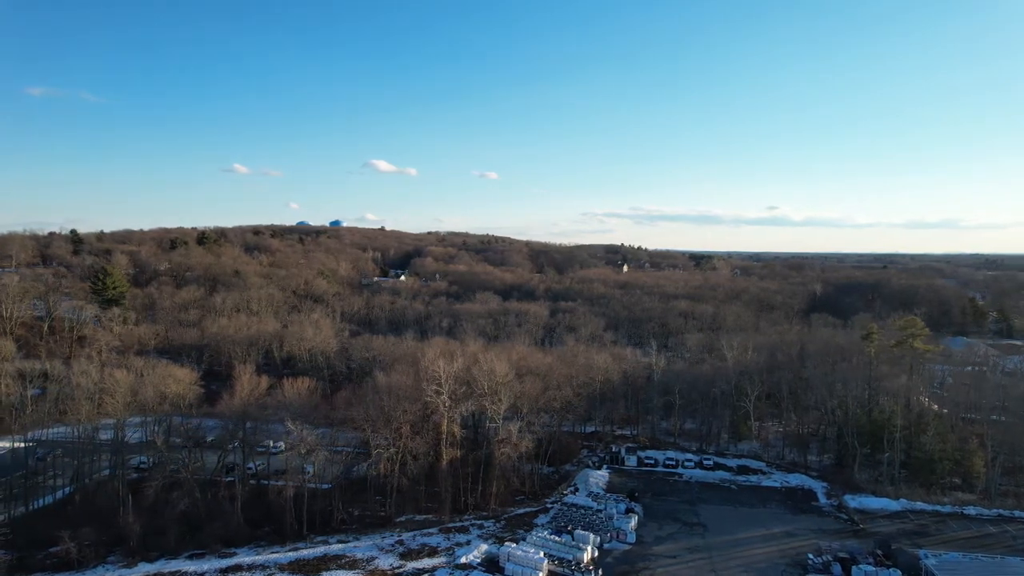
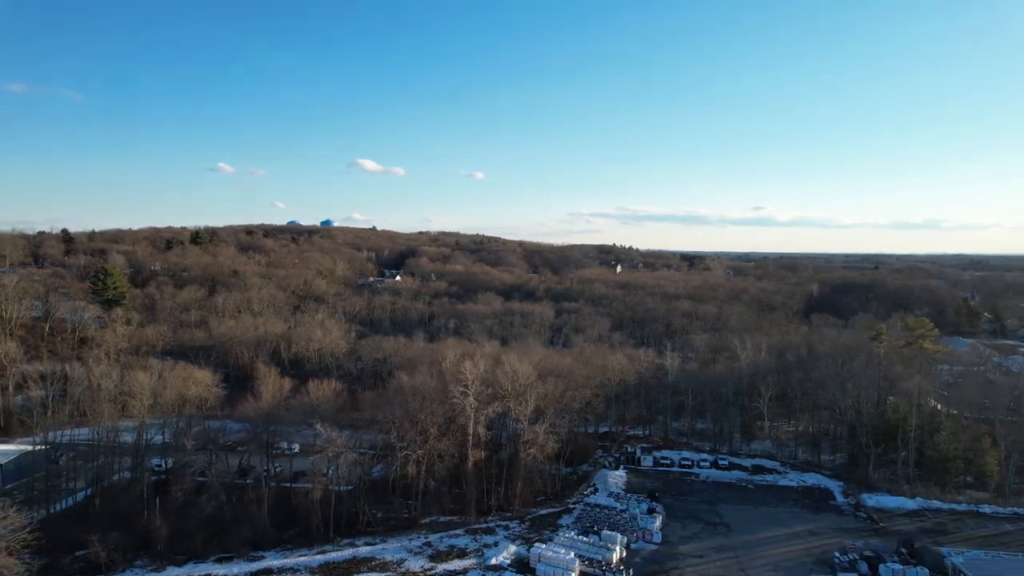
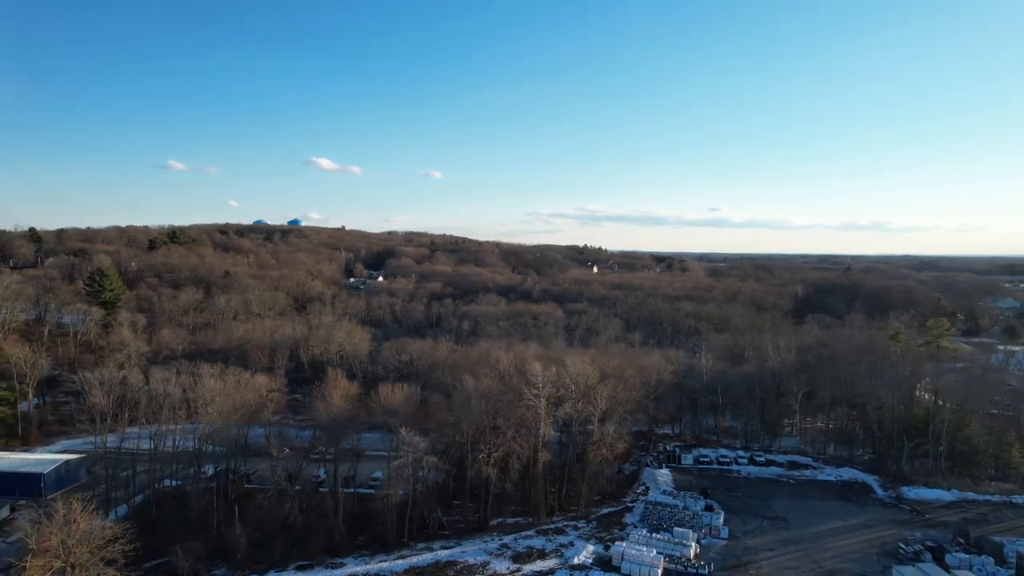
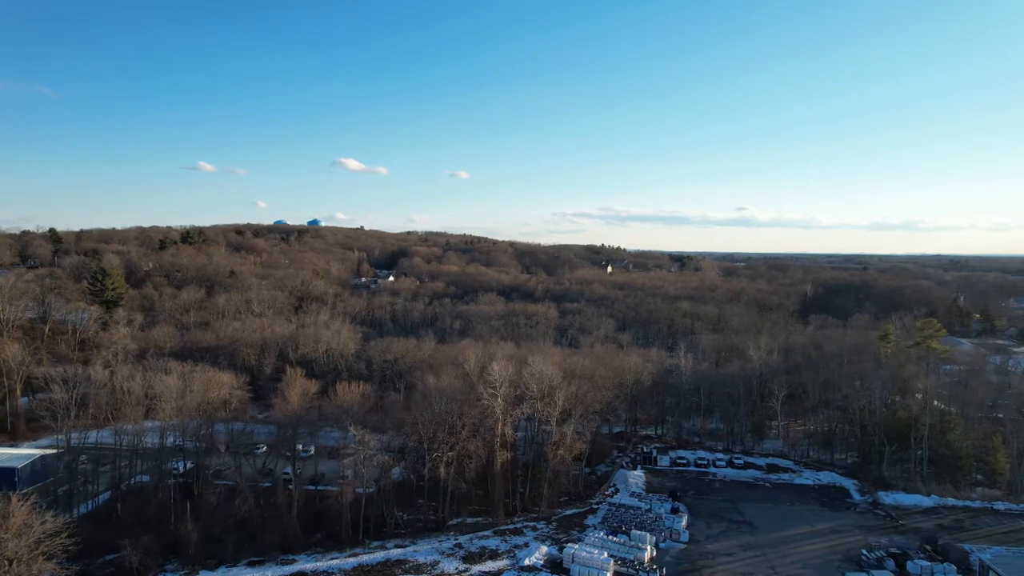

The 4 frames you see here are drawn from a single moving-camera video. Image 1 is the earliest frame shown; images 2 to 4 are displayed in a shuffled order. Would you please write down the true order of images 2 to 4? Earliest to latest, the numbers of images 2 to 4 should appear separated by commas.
2, 4, 3
